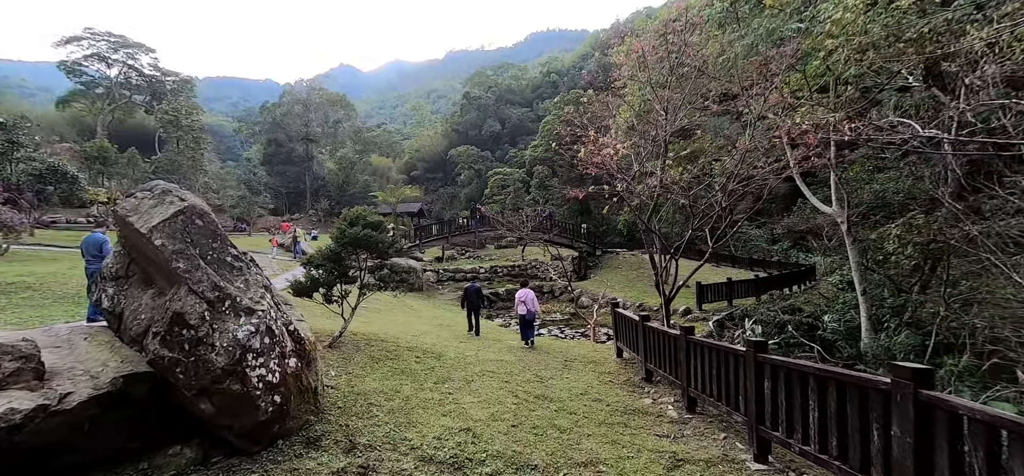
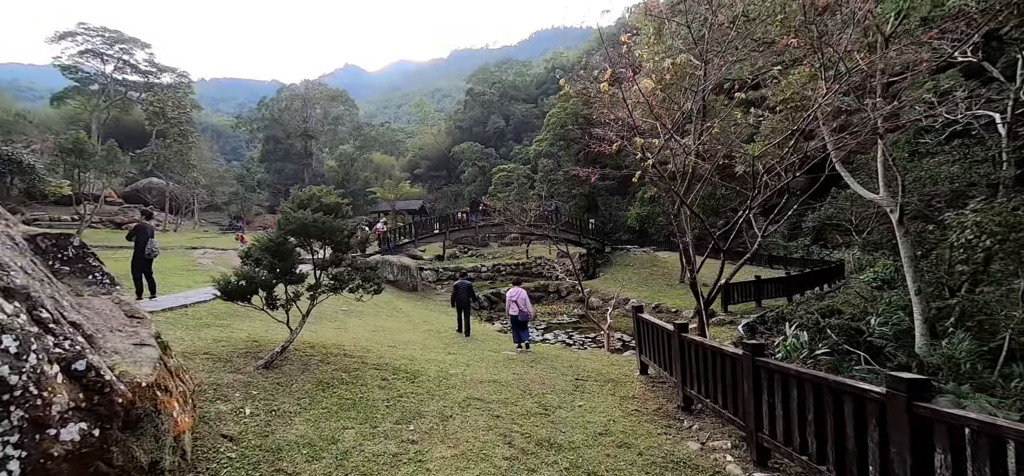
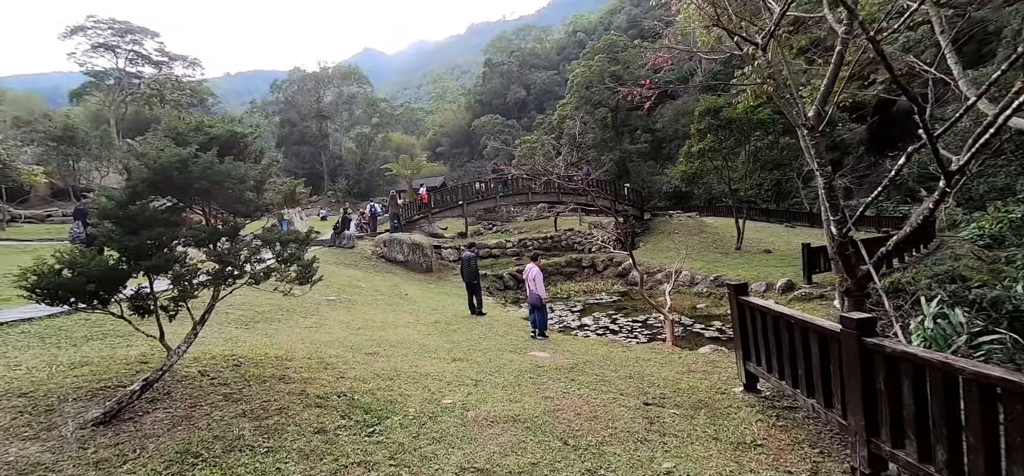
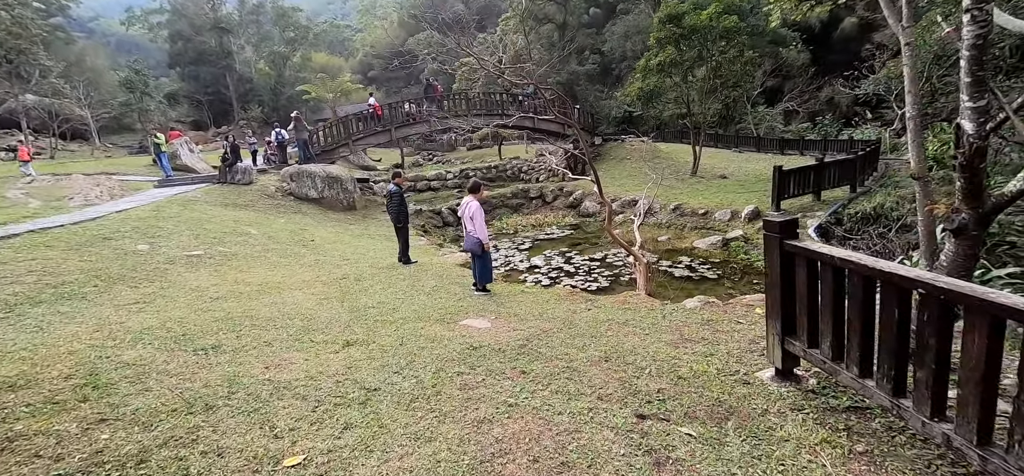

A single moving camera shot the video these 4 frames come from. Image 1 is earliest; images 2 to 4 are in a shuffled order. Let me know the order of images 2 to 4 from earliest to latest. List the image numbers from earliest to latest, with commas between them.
2, 3, 4
